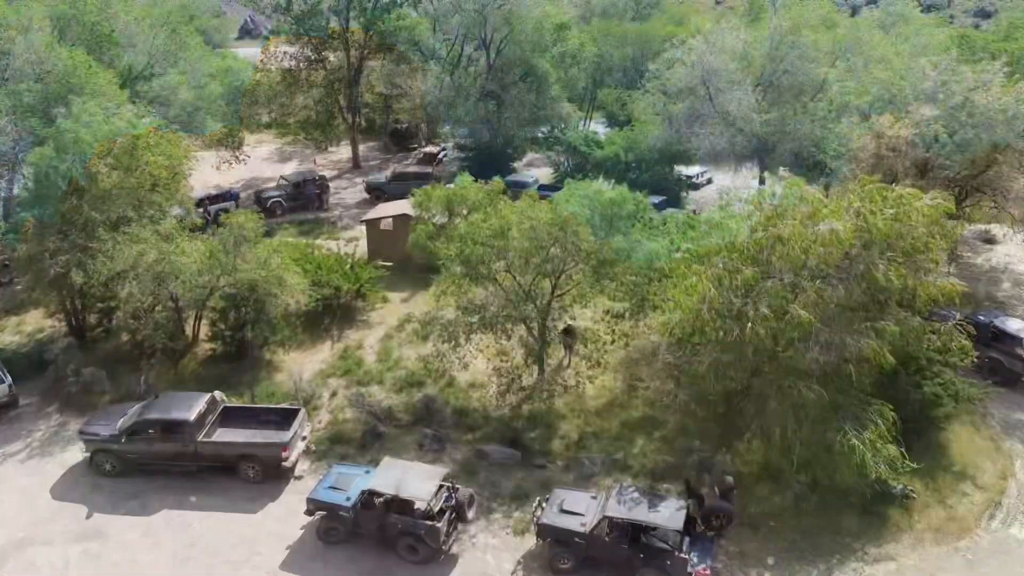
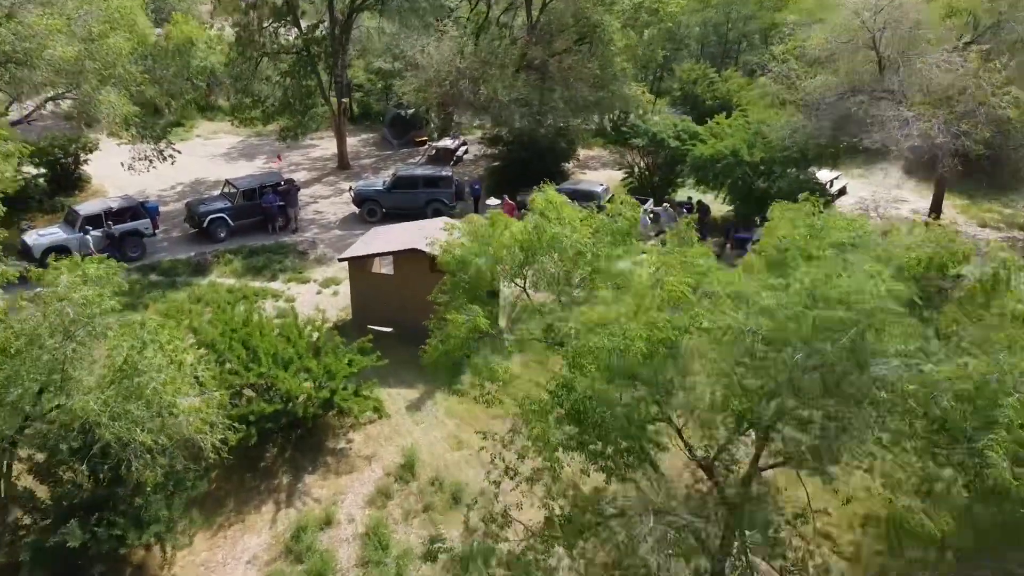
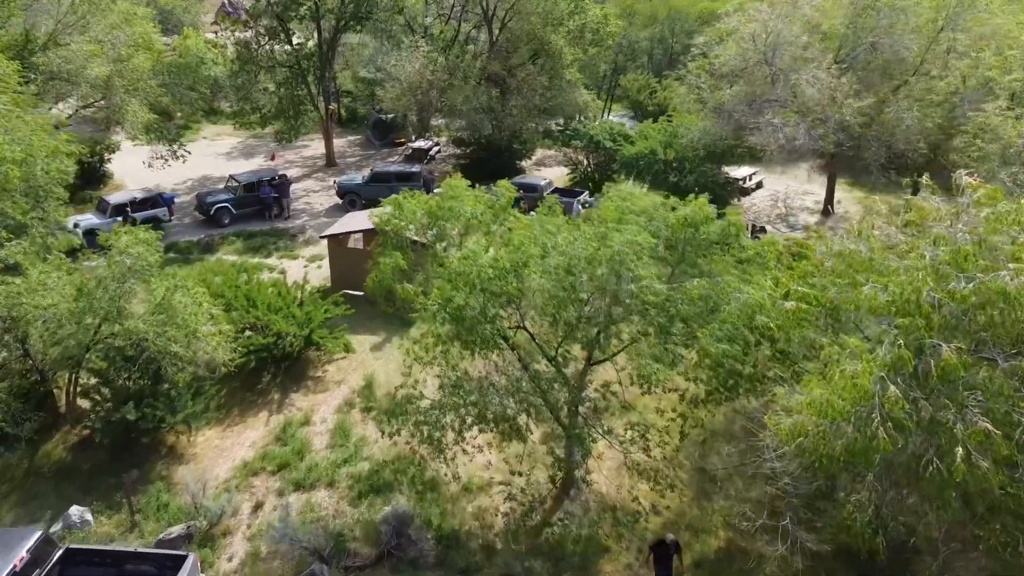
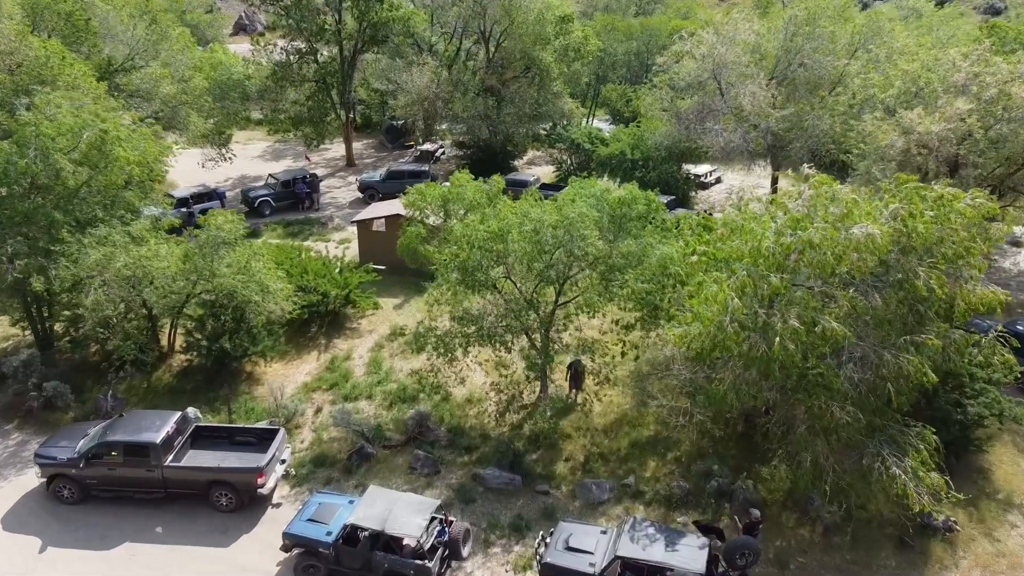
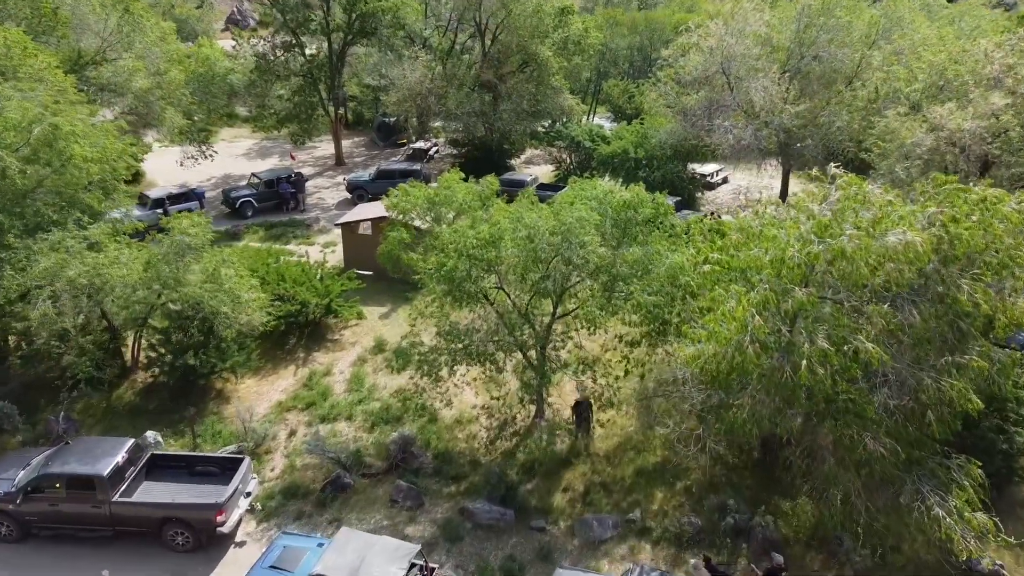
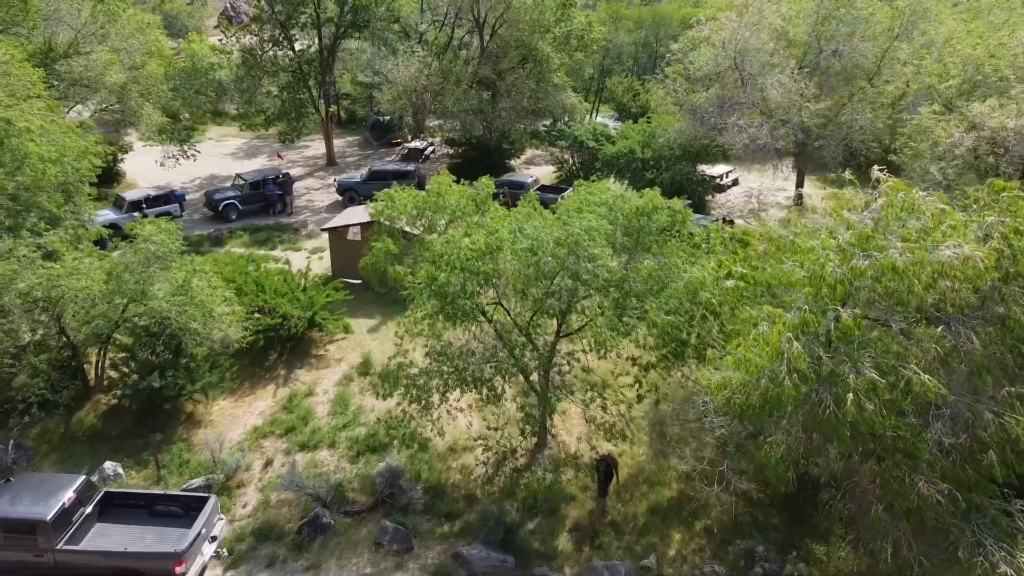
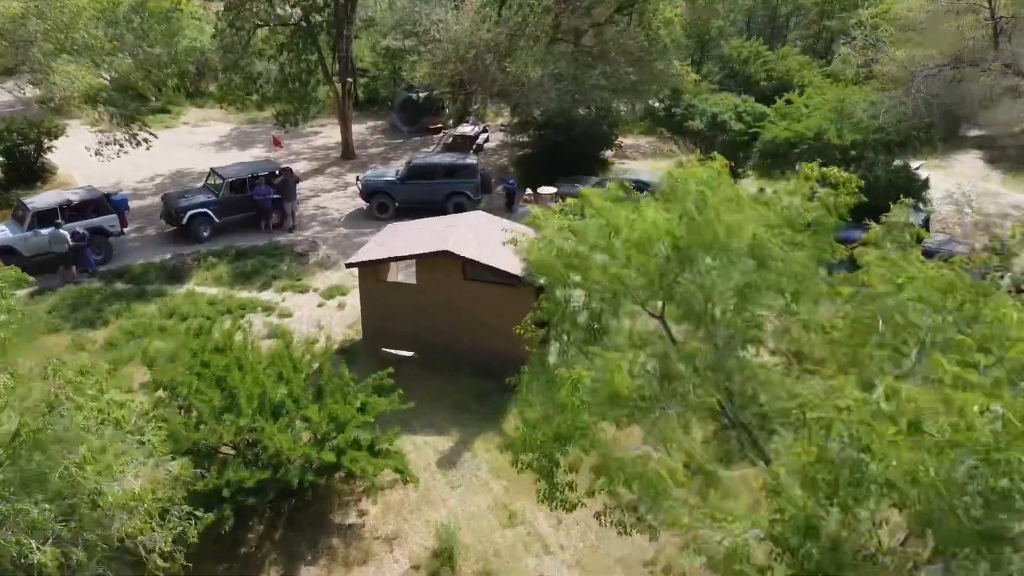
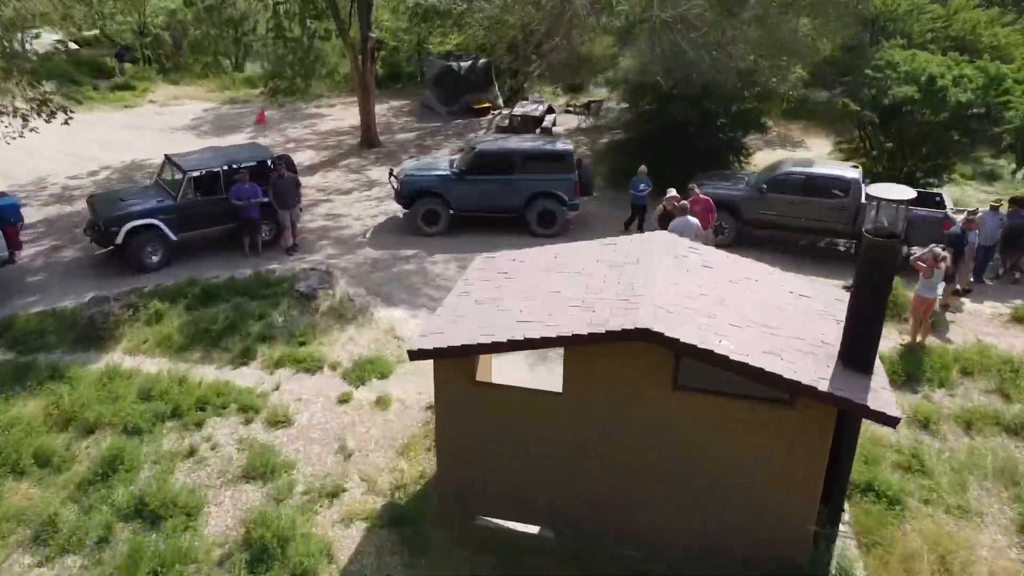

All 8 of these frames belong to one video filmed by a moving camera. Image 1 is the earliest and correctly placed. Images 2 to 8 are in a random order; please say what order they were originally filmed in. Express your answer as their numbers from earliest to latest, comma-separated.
4, 5, 6, 3, 2, 7, 8
